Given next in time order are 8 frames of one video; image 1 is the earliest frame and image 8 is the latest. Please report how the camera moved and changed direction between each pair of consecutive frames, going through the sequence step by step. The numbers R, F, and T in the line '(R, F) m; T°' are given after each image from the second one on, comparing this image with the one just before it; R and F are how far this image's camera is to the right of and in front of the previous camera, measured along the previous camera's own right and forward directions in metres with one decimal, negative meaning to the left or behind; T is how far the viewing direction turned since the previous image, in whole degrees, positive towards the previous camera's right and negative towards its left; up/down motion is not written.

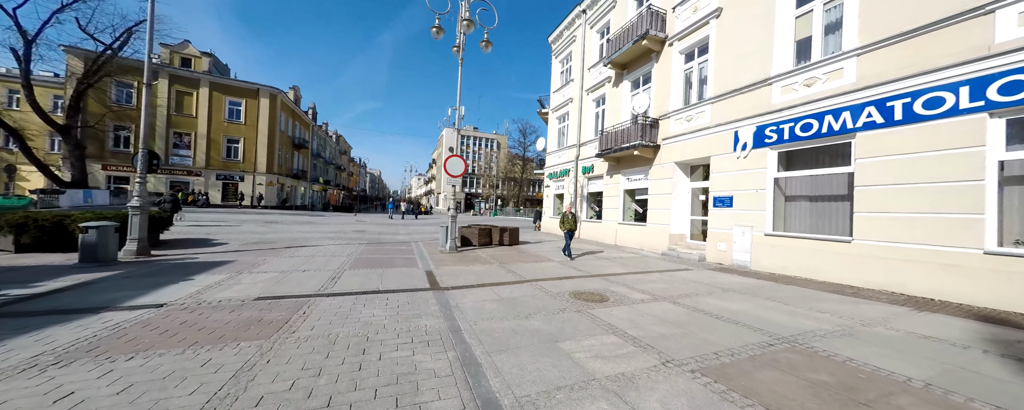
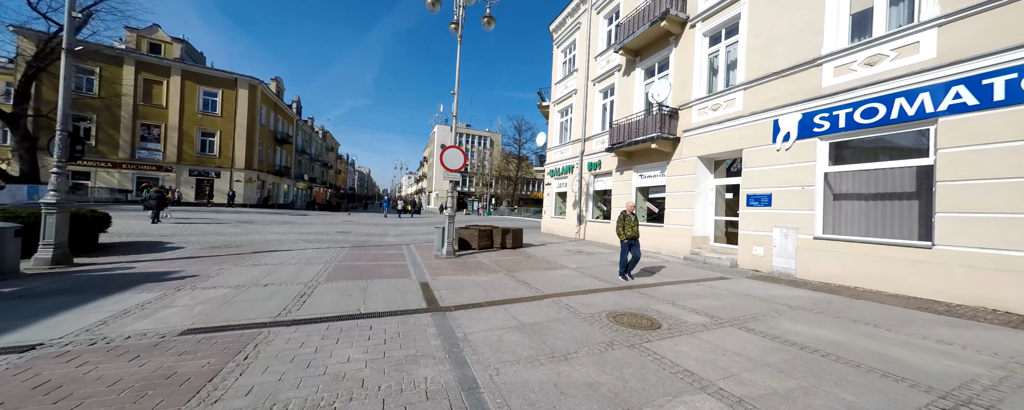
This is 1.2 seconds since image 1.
(-0.4, +1.2) m; +2°
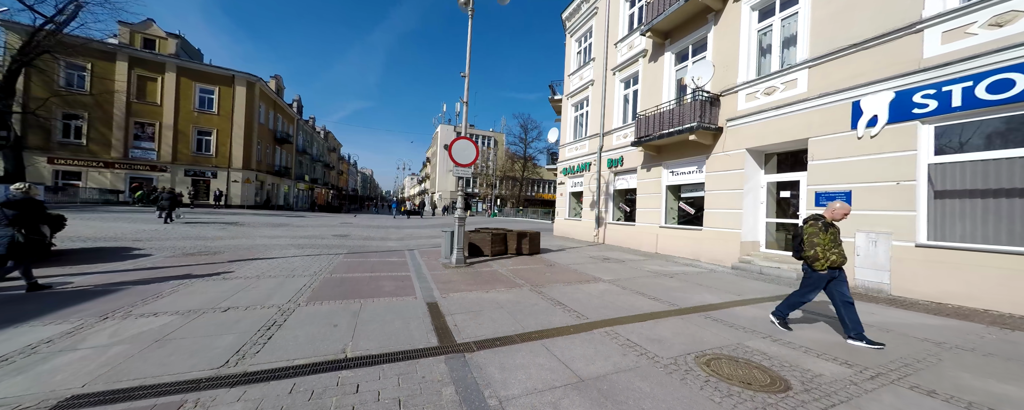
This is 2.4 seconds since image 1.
(-0.4, +1.2) m; -1°
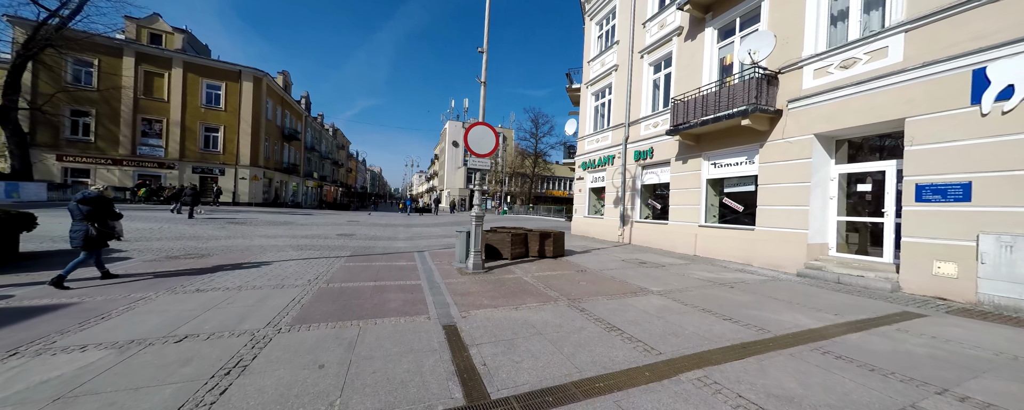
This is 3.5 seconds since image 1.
(-0.4, +1.0) m; -2°
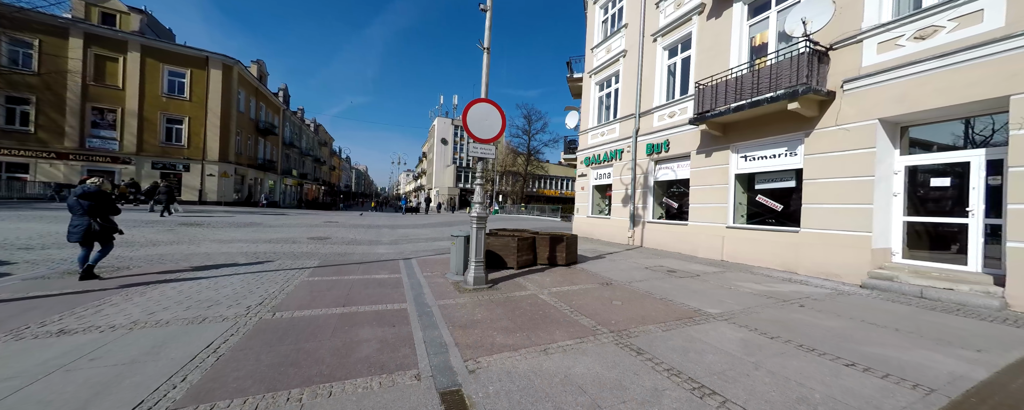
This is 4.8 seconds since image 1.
(-0.4, +1.3) m; +2°
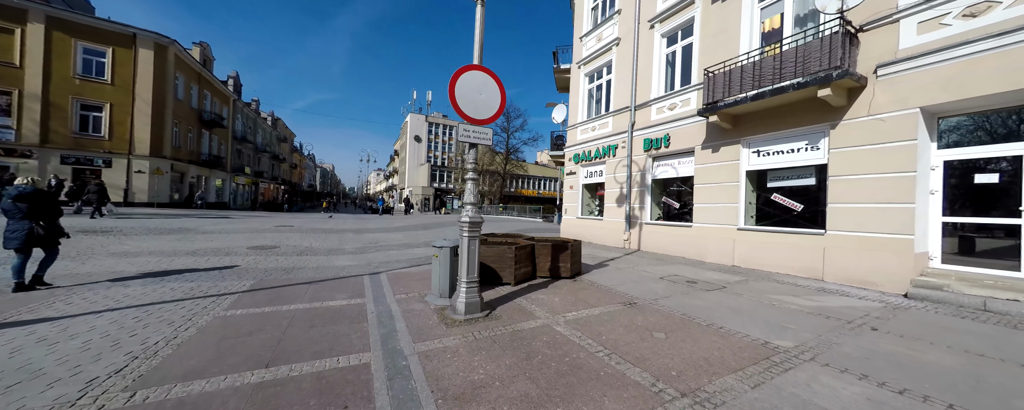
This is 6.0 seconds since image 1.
(-0.4, +1.2) m; +5°
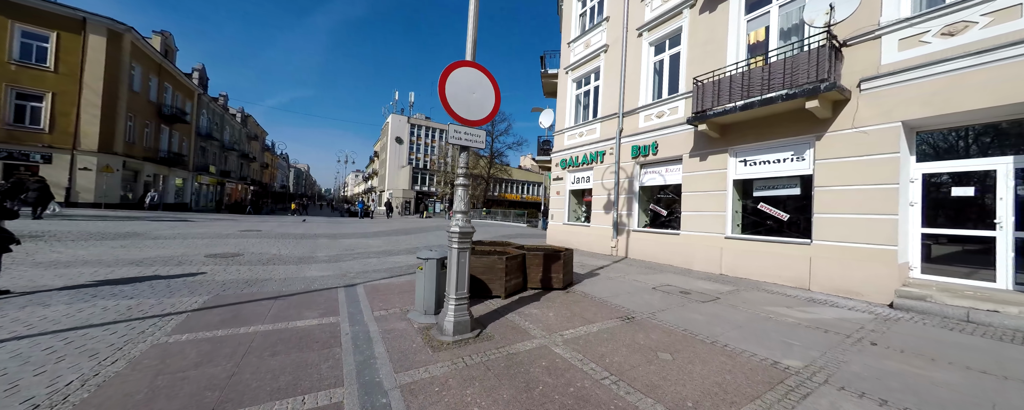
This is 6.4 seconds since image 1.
(-0.2, +0.3) m; +4°
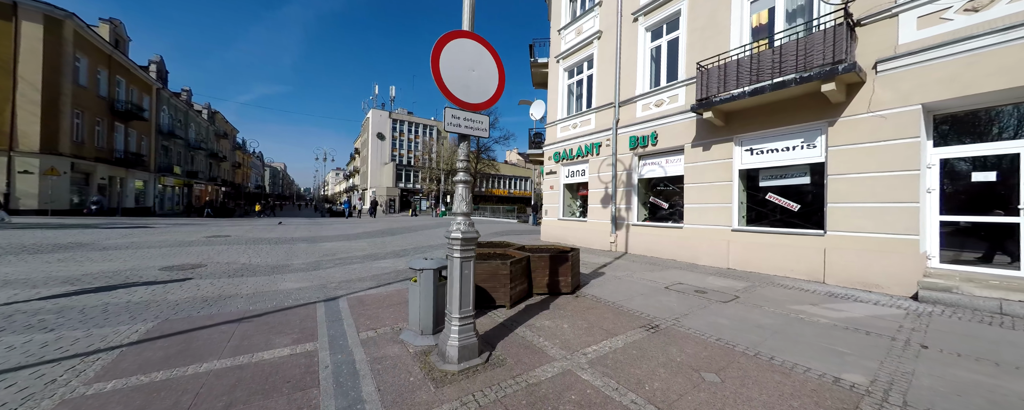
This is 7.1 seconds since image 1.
(-0.3, +0.6) m; +3°
